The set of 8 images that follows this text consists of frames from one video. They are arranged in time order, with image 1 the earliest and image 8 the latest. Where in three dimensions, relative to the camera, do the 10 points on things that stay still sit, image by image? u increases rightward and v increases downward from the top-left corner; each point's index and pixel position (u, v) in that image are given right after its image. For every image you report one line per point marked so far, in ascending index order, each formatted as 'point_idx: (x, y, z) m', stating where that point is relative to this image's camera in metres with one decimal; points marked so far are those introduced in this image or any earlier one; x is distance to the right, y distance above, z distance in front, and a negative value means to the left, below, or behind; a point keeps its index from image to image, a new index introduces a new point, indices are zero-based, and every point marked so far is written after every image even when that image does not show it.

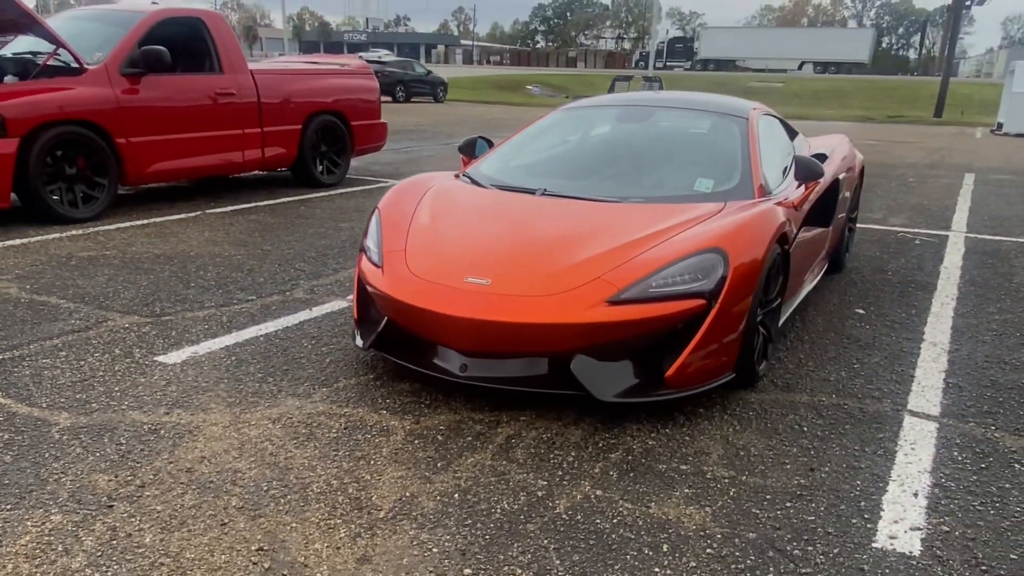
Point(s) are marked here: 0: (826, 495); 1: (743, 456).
0: (+1.0, -0.6, +2.6) m
1: (+0.8, -0.6, +2.9) m
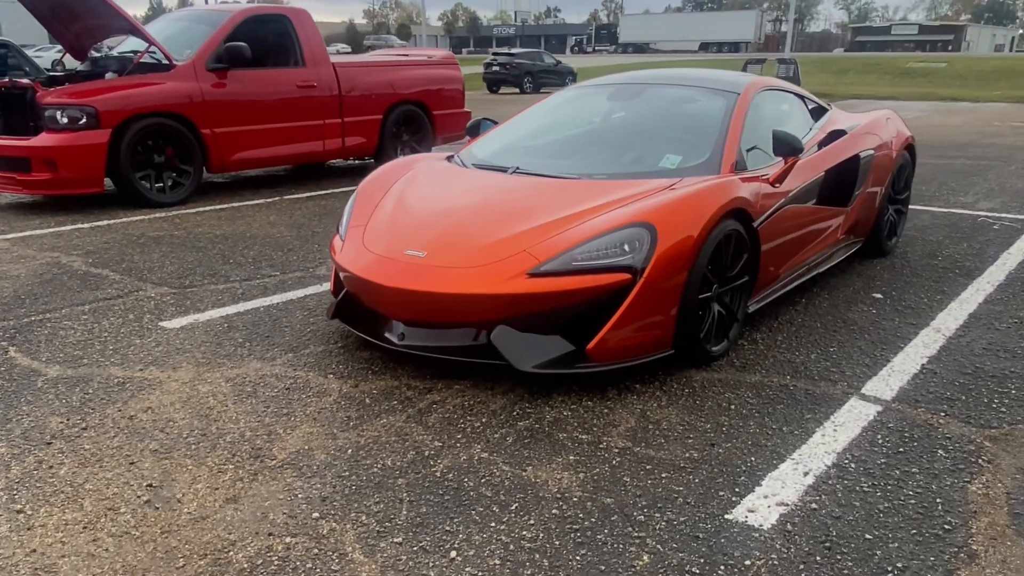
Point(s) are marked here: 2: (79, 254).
0: (+0.6, -0.6, +2.6) m
1: (+0.5, -0.5, +2.9) m
2: (-2.9, +0.2, +5.7) m
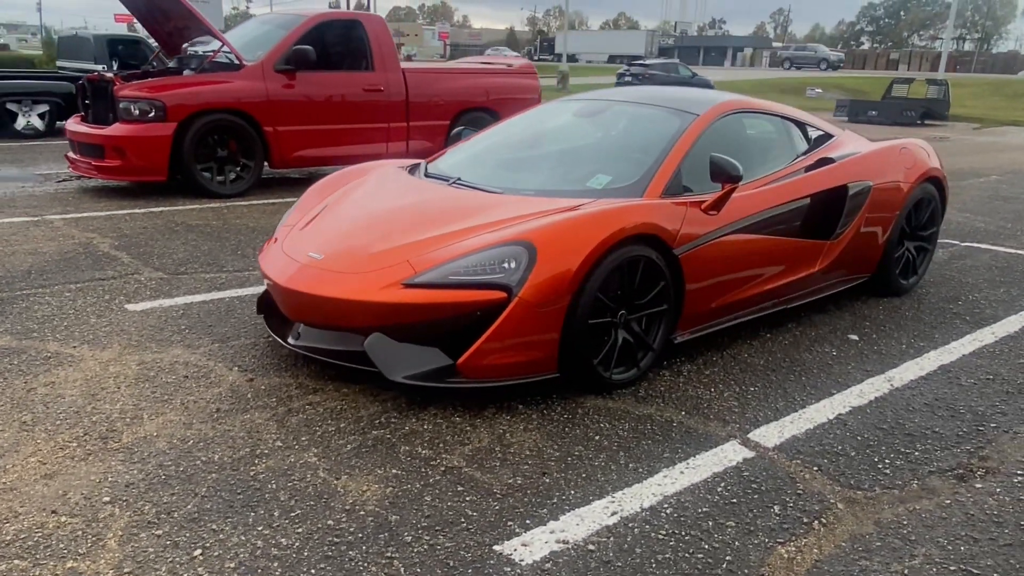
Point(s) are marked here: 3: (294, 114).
0: (0.0, -0.6, +2.5) m
1: (-0.1, -0.6, +2.9) m
2: (-2.9, +0.4, +6.1) m
3: (-2.2, +1.8, +8.6) m
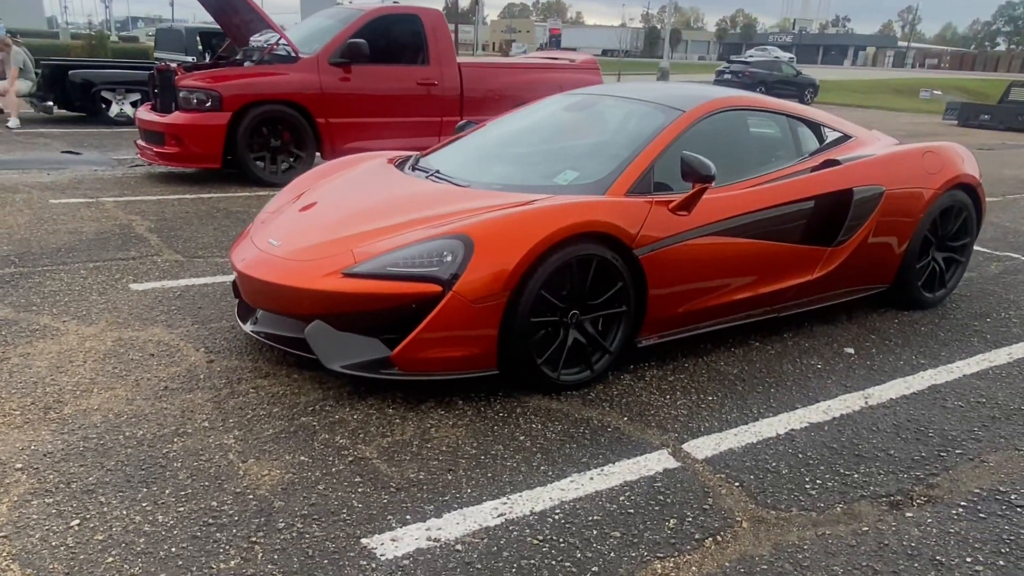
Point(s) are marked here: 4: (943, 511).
0: (-0.3, -0.6, +2.5) m
1: (-0.3, -0.5, +2.9) m
2: (-2.7, +0.5, +6.4) m
3: (-1.7, +1.9, +8.7) m
4: (+1.3, -0.7, +2.6) m
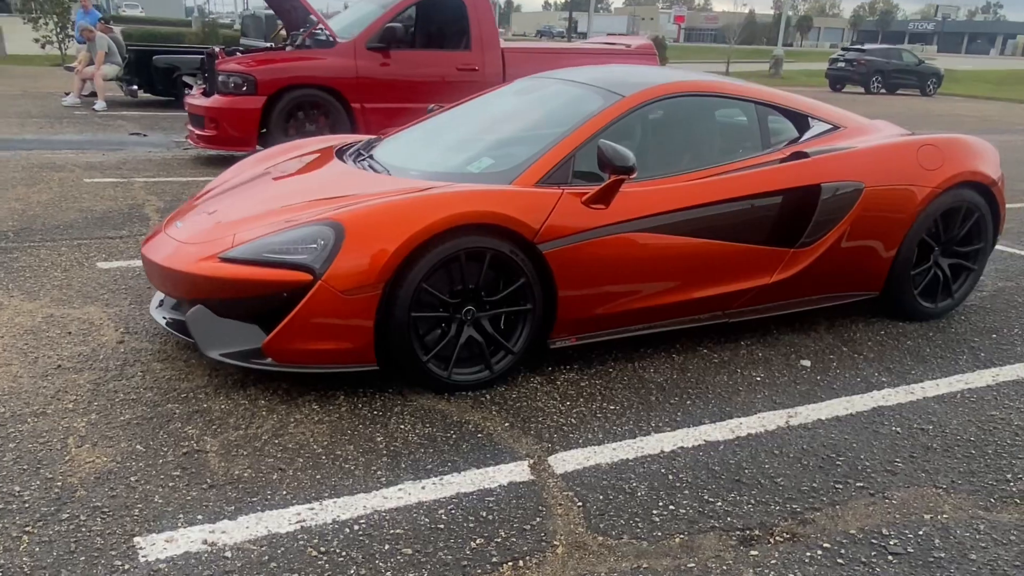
0: (-0.8, -0.6, +2.4) m
1: (-0.8, -0.5, +2.8) m
2: (-2.7, +0.7, +6.6) m
3: (-1.3, +2.0, +8.7) m
4: (+0.8, -0.7, +2.3) m
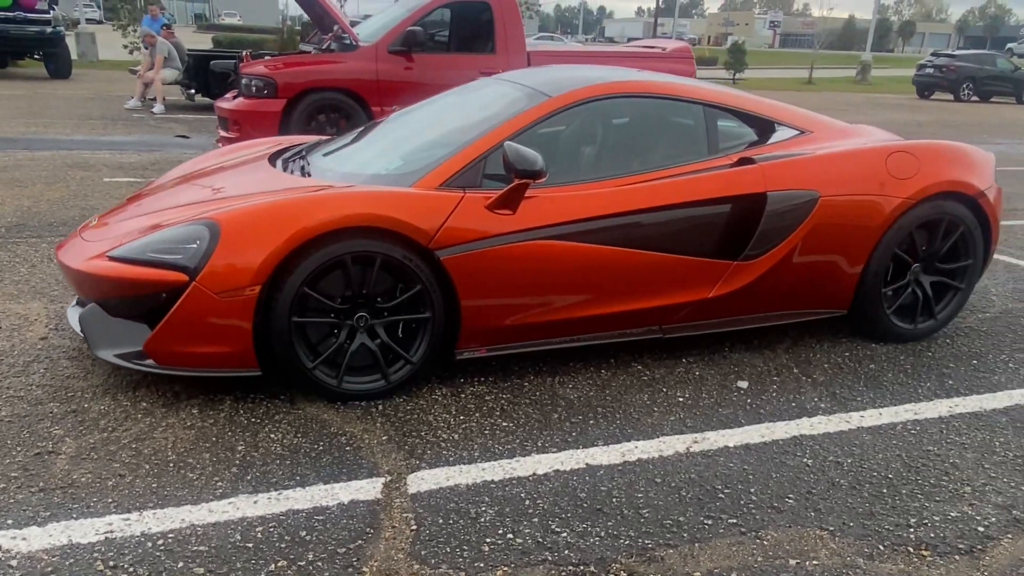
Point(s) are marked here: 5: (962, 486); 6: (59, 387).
0: (-1.3, -0.6, +2.4) m
1: (-1.2, -0.5, +2.7) m
2: (-2.7, +0.7, +6.7) m
3: (-1.1, +2.0, +8.7) m
4: (+0.3, -0.7, +2.1) m
5: (+1.4, -0.6, +2.6) m
6: (-1.6, -0.4, +3.1) m
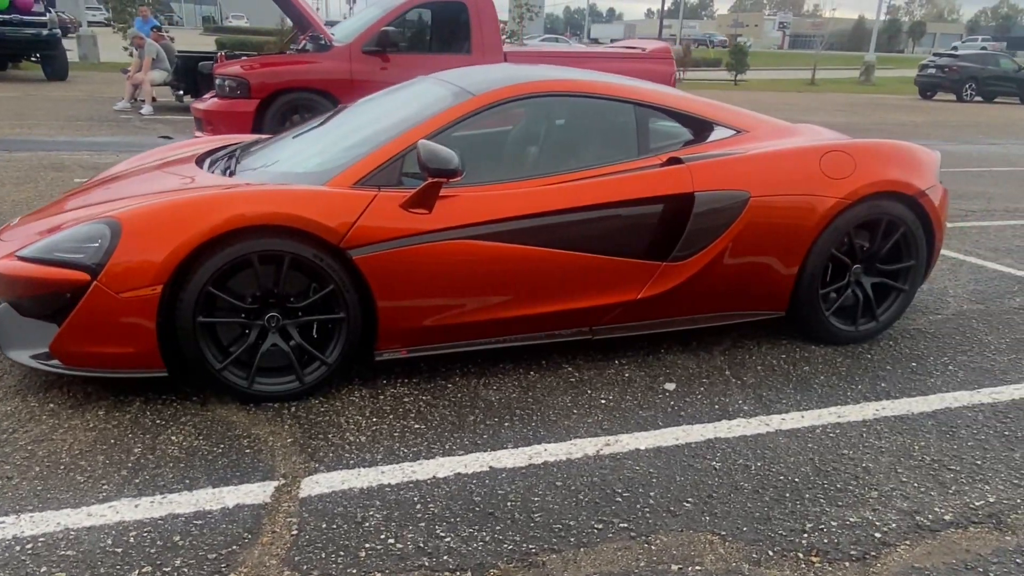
0: (-1.6, -0.6, +2.4) m
1: (-1.5, -0.5, +2.7) m
2: (-3.0, +0.7, +6.7) m
3: (-1.3, +2.0, +8.7) m
4: (0.0, -0.7, +2.0) m
5: (+1.1, -0.6, +2.6) m
6: (-1.9, -0.4, +3.1) m
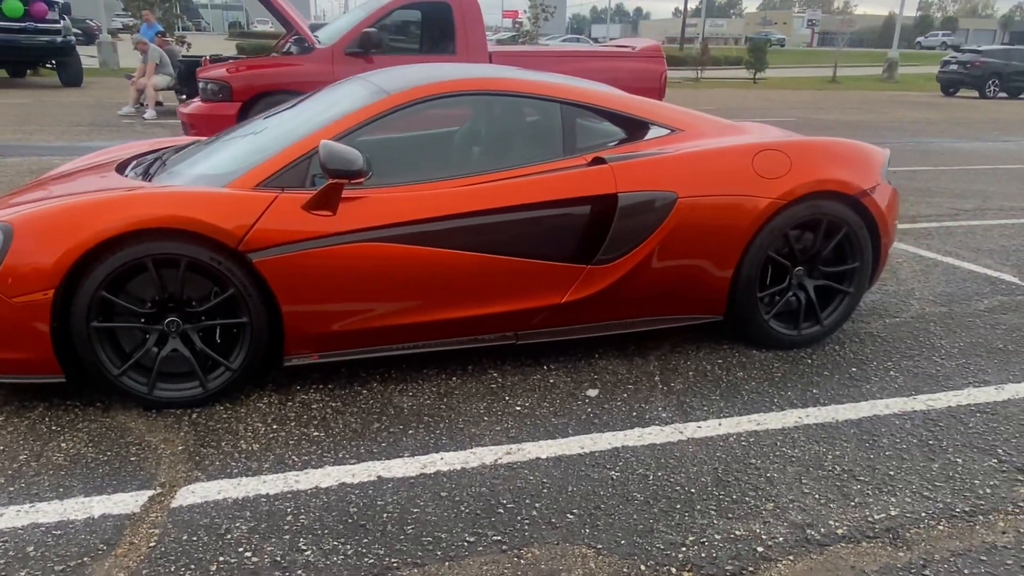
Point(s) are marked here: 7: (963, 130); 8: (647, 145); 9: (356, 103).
0: (-1.9, -0.6, +2.3) m
1: (-1.9, -0.5, +2.7) m
2: (-3.2, +0.7, +6.7) m
3: (-1.5, +1.9, +8.7) m
4: (-0.4, -0.8, +2.0) m
5: (+0.7, -0.6, +2.5) m
6: (-2.3, -0.4, +3.1) m
7: (+8.5, +3.0, +16.1) m
8: (+0.6, +0.6, +3.6) m
9: (-0.6, +0.7, +3.4) m
